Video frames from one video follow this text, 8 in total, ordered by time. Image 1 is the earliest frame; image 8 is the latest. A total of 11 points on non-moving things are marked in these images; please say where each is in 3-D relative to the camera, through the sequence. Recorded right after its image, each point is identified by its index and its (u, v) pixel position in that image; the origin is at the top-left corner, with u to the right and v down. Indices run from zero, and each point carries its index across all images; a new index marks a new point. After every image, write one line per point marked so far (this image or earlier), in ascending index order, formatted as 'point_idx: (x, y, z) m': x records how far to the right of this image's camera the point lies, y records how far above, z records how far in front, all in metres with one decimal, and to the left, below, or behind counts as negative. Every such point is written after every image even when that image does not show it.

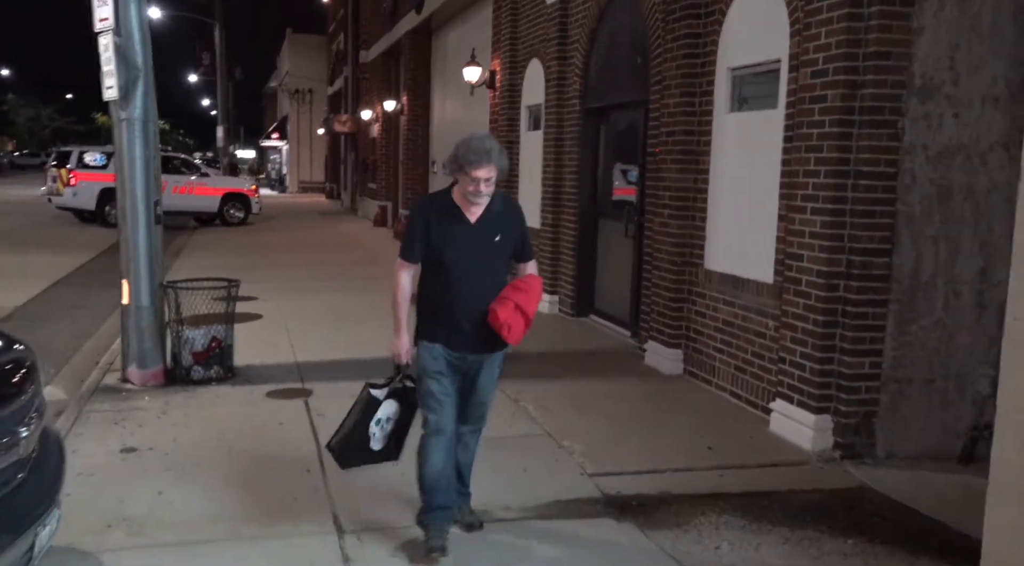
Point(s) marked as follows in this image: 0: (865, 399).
0: (+2.2, -0.7, +5.3) m
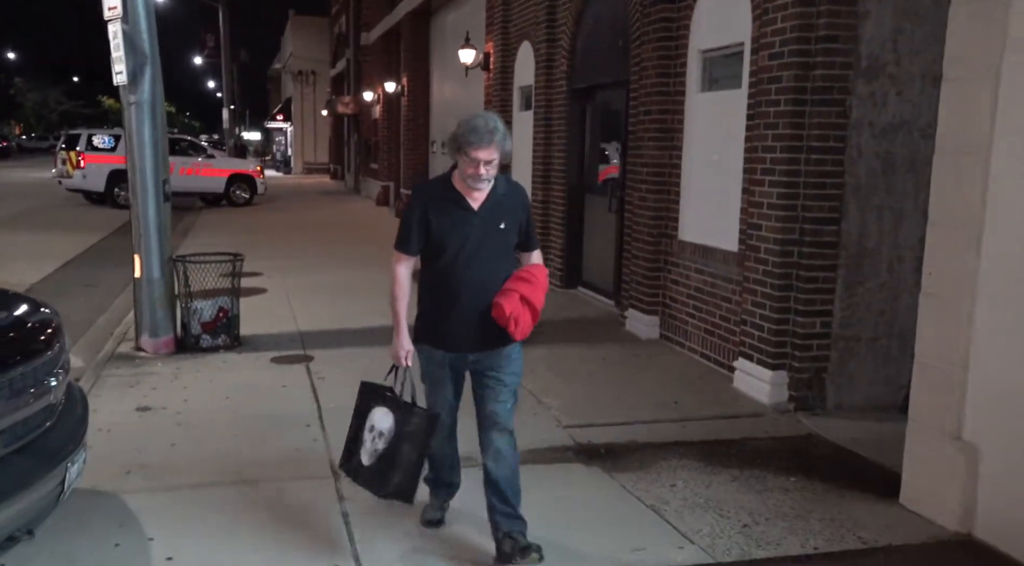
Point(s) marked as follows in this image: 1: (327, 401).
0: (+2.1, -0.5, +5.8) m
1: (-1.4, -0.9, +6.3) m
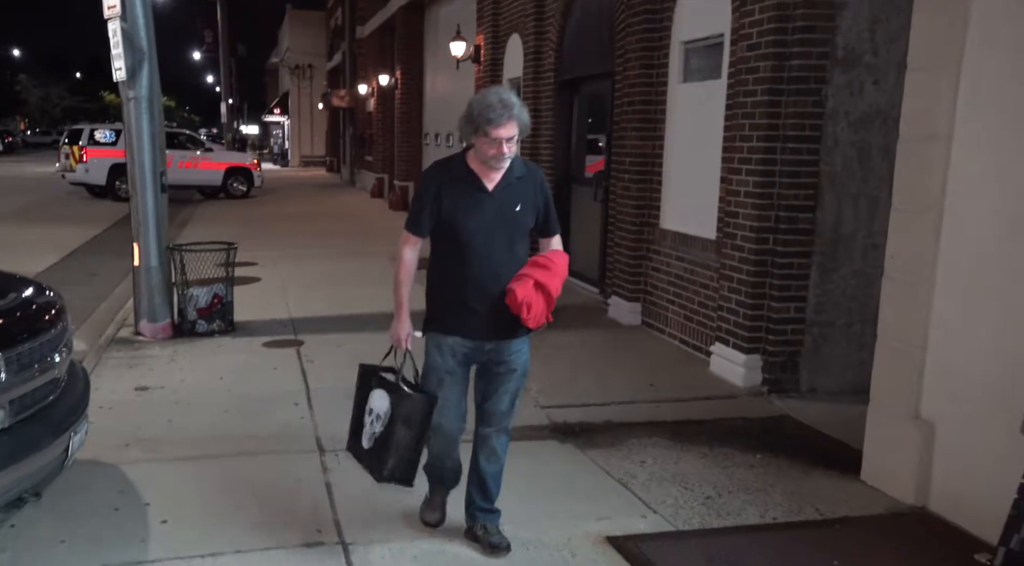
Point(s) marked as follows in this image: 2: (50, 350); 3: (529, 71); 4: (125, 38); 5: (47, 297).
0: (+1.9, -0.4, +5.9) m
1: (-1.5, -0.8, +6.5) m
2: (-2.1, -0.3, +3.9) m
3: (+0.2, +2.6, +10.5) m
4: (-3.4, +2.2, +7.4) m
5: (-2.3, -0.1, +4.1) m
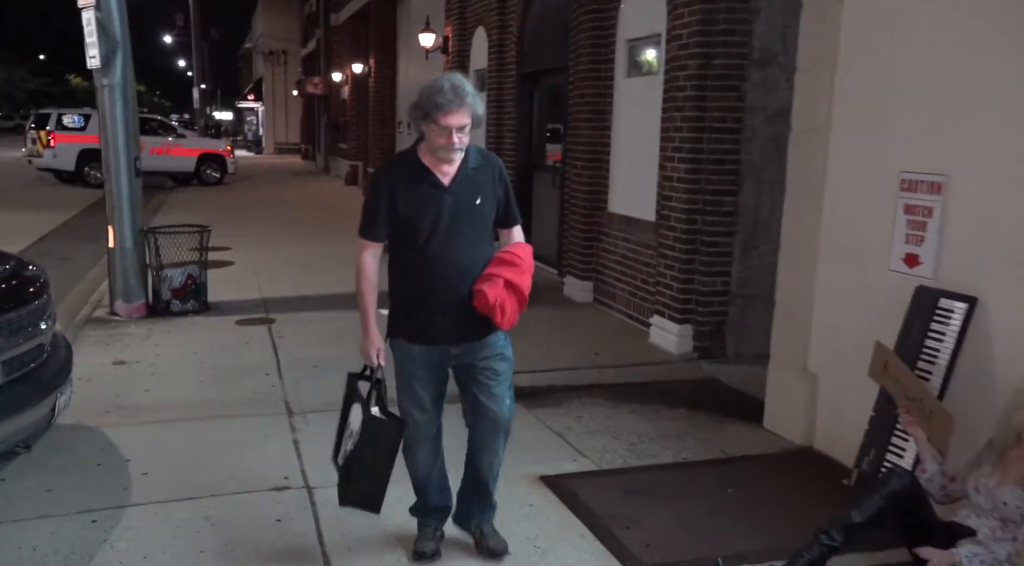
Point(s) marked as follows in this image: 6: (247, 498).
0: (+1.6, -0.2, +6.6) m
1: (-1.8, -0.6, +7.0) m
2: (-2.4, -0.2, +4.4) m
3: (-0.3, +2.8, +11.0) m
4: (-3.8, +2.3, +7.8) m
5: (-2.6, +0.1, +4.6) m
6: (-1.3, -1.1, +4.3) m
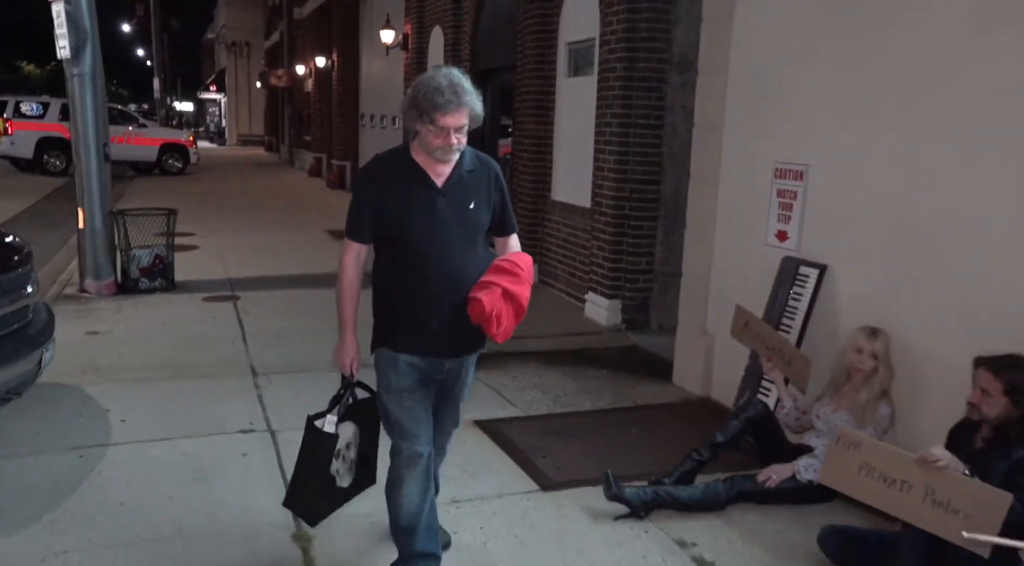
0: (+1.1, 0.0, +7.3) m
1: (-2.3, -0.4, +7.6) m
2: (-2.8, 0.0, +5.0) m
3: (-0.9, +3.1, +11.7) m
4: (-4.3, +2.5, +8.3) m
5: (-3.0, +0.3, +5.2) m
6: (-1.7, -0.9, +4.9) m
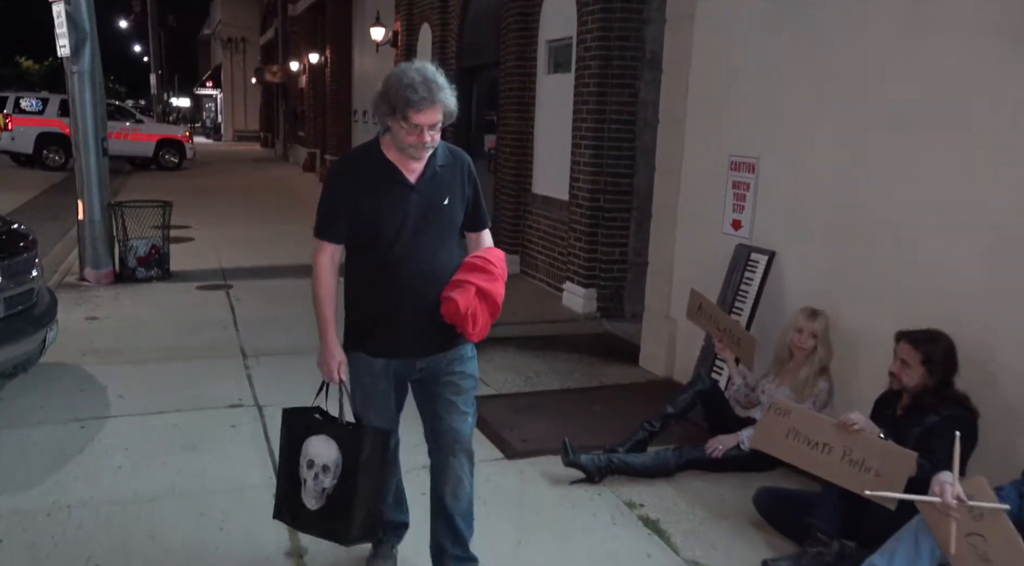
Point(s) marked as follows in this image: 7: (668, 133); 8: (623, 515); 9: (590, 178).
0: (+0.9, +0.1, +7.7) m
1: (-2.5, -0.3, +8.0) m
2: (-3.0, +0.1, +5.3) m
3: (-1.1, +3.2, +12.0) m
4: (-4.4, +2.7, +8.6) m
5: (-3.1, +0.3, +5.5) m
6: (-1.9, -0.8, +5.2) m
7: (+1.0, +1.0, +5.8) m
8: (+0.5, -1.0, +3.8) m
9: (+0.7, +0.9, +7.4) m
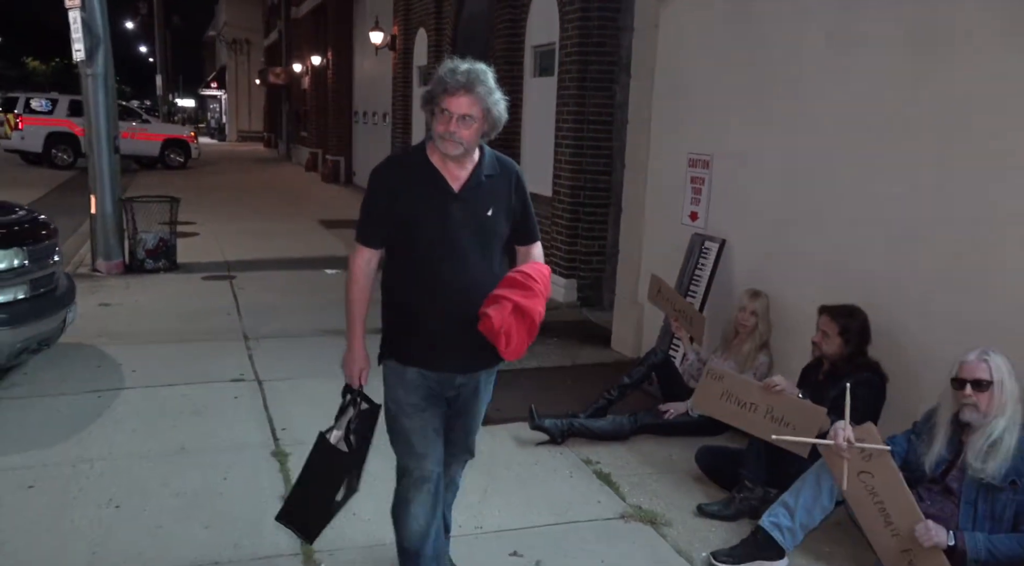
0: (+0.8, +0.1, +8.2) m
1: (-2.6, -0.2, +8.5) m
2: (-3.1, +0.2, +5.8) m
3: (-1.2, +3.2, +12.5) m
4: (-4.6, +2.8, +9.2) m
5: (-3.3, +0.5, +6.0) m
6: (-2.0, -0.7, +5.7) m
7: (+0.9, +1.1, +6.3) m
8: (+0.3, -0.9, +4.4) m
9: (+0.6, +1.0, +7.9) m
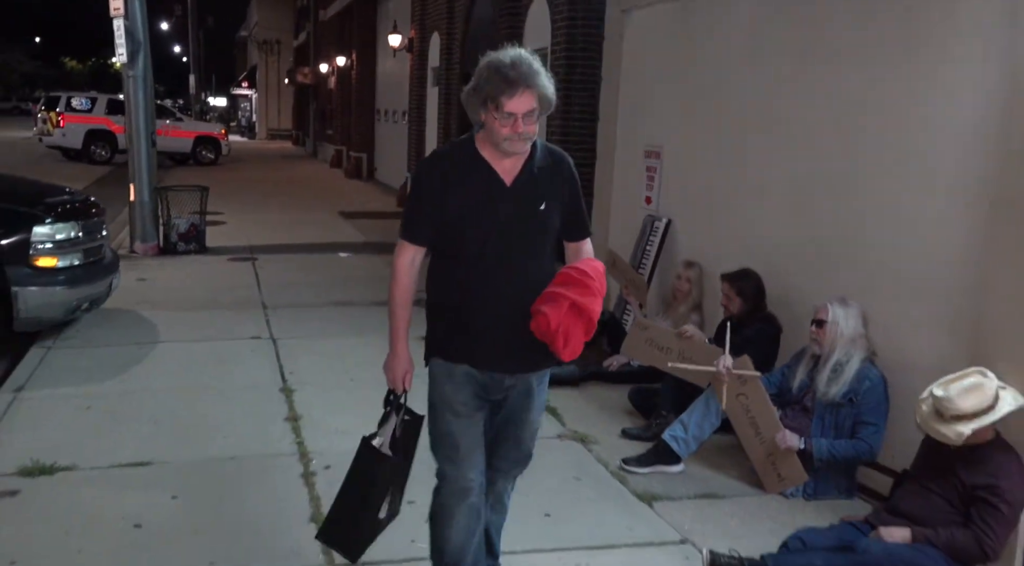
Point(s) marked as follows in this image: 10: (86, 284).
0: (+0.7, +0.3, +9.0) m
1: (-2.7, 0.0, +9.4) m
2: (-3.3, +0.4, +6.8) m
3: (-1.1, +3.5, +13.4) m
4: (-4.6, +3.0, +10.2) m
5: (-3.4, +0.7, +7.0) m
6: (-2.2, -0.5, +6.7) m
7: (+0.8, +1.3, +7.1) m
8: (+0.1, -0.7, +5.2) m
9: (+0.5, +1.2, +8.8) m
10: (-3.2, 0.0, +6.4) m
